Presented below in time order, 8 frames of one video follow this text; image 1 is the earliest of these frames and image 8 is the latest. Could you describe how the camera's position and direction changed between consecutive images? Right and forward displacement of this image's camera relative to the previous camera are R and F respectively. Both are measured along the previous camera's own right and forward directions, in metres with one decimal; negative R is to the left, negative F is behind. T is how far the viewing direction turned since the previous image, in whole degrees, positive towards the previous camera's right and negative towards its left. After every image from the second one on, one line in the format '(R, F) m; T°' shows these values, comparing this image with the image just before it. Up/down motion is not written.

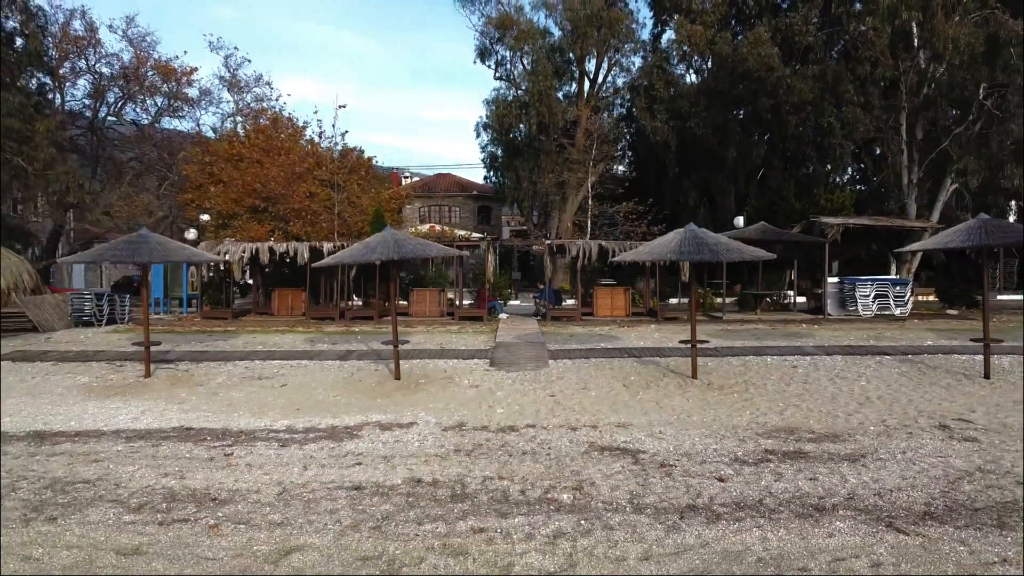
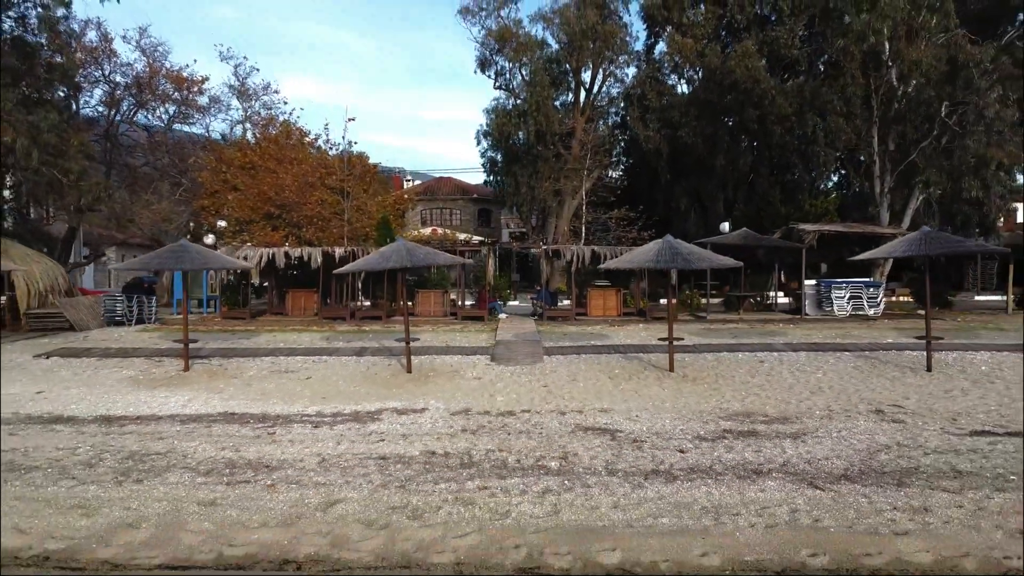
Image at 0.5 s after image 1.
(0.0, -1.4) m; 0°
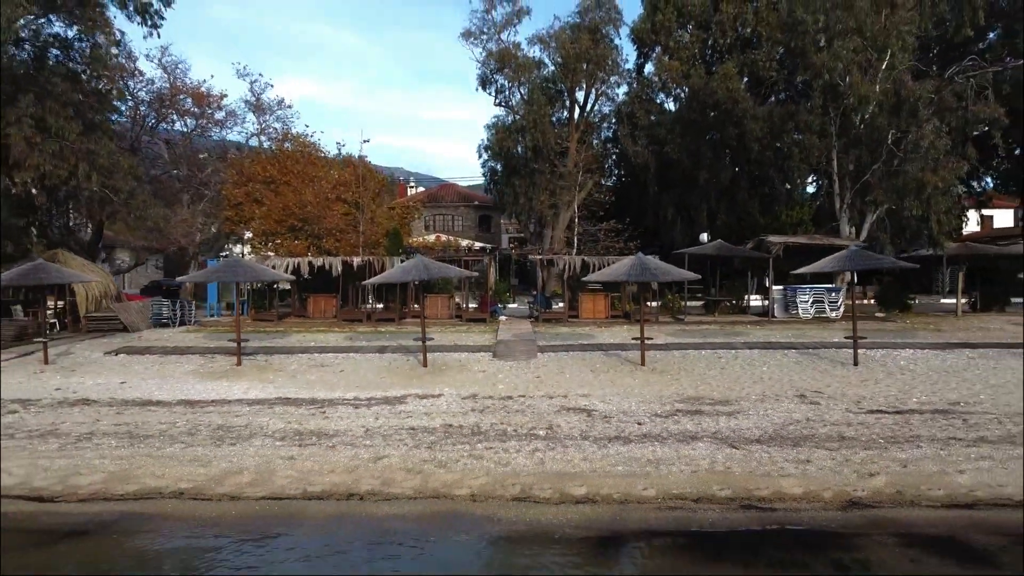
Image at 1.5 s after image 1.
(0.0, -2.5) m; 0°
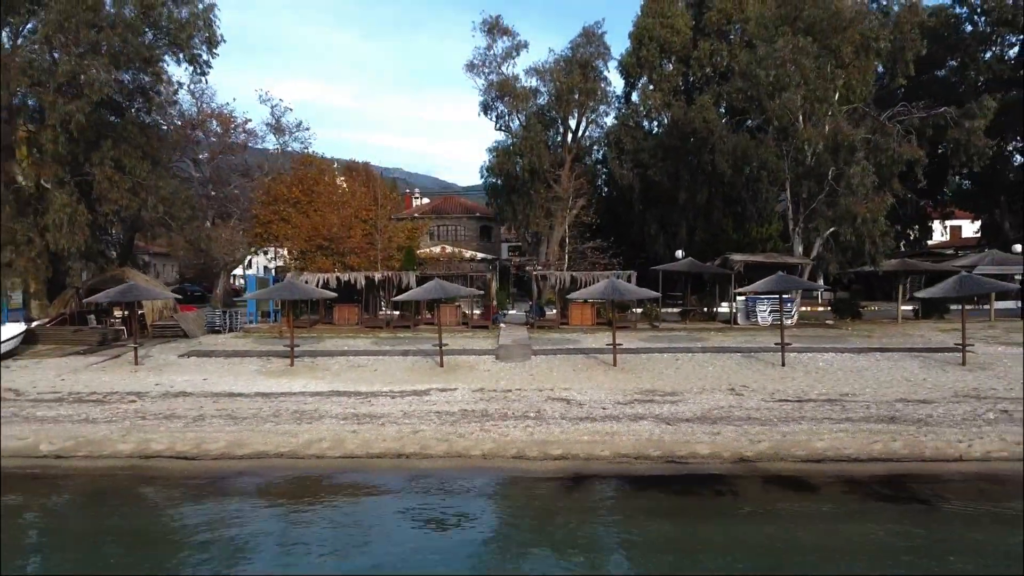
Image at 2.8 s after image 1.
(0.0, -3.7) m; 0°
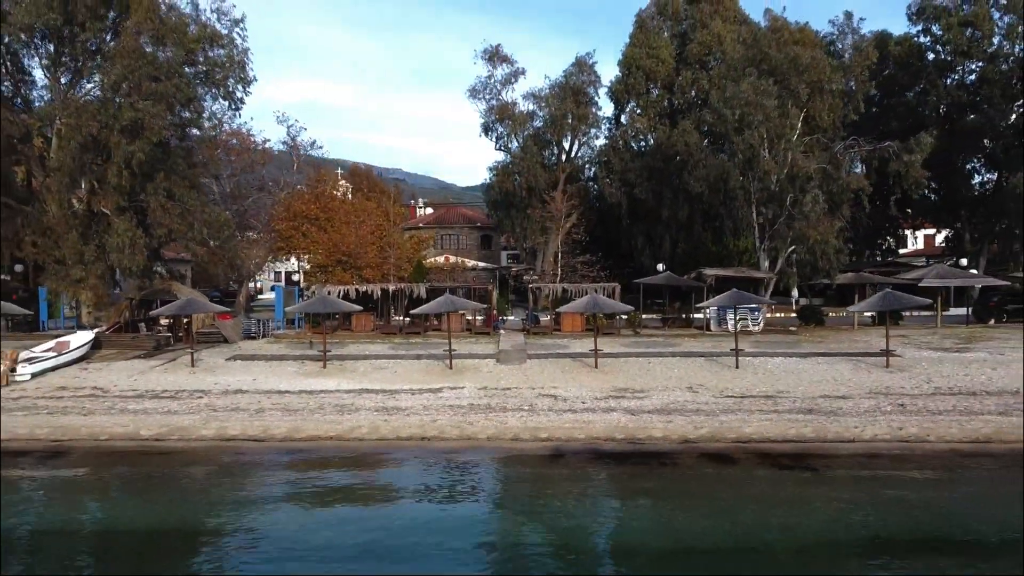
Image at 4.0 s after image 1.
(0.0, -3.5) m; 0°
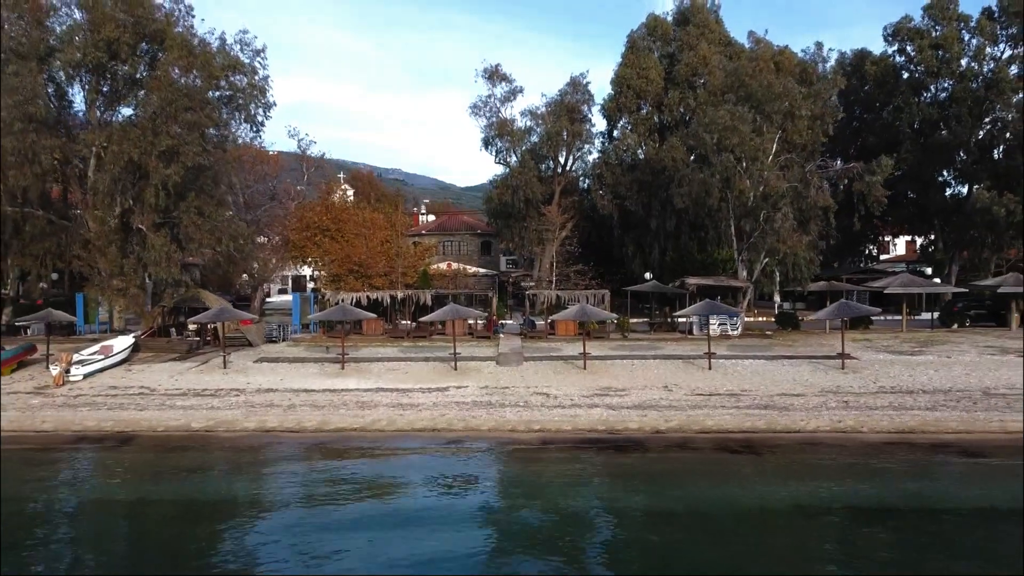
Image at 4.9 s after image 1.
(0.0, -2.7) m; 0°
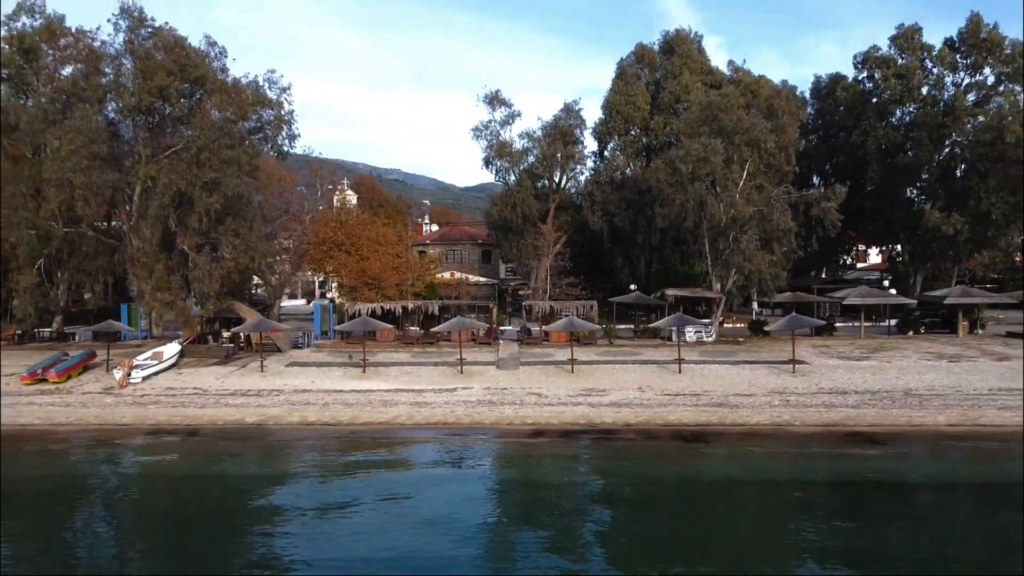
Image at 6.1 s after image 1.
(0.0, -4.0) m; 0°
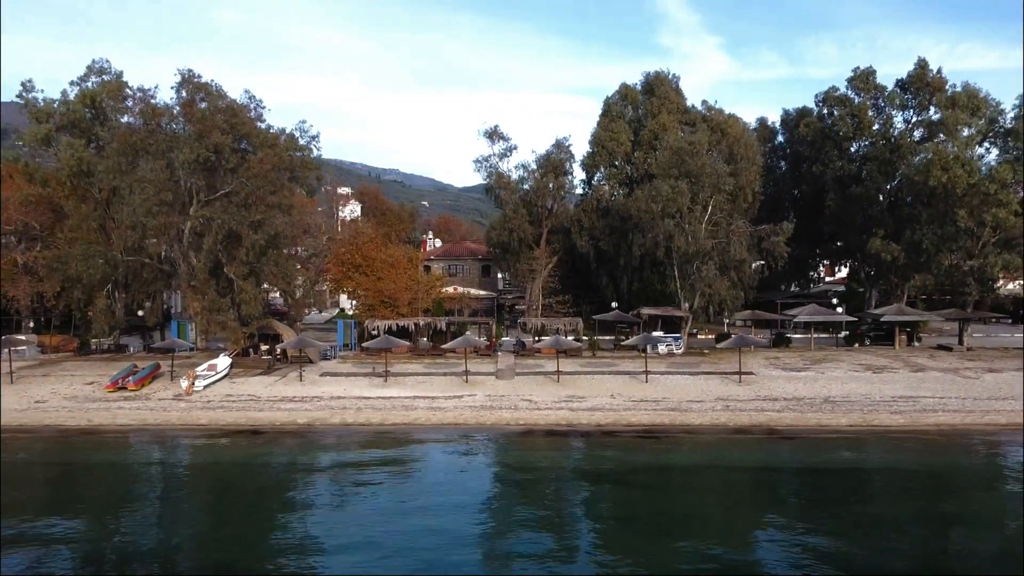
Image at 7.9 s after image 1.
(+0.1, -6.0) m; 0°
